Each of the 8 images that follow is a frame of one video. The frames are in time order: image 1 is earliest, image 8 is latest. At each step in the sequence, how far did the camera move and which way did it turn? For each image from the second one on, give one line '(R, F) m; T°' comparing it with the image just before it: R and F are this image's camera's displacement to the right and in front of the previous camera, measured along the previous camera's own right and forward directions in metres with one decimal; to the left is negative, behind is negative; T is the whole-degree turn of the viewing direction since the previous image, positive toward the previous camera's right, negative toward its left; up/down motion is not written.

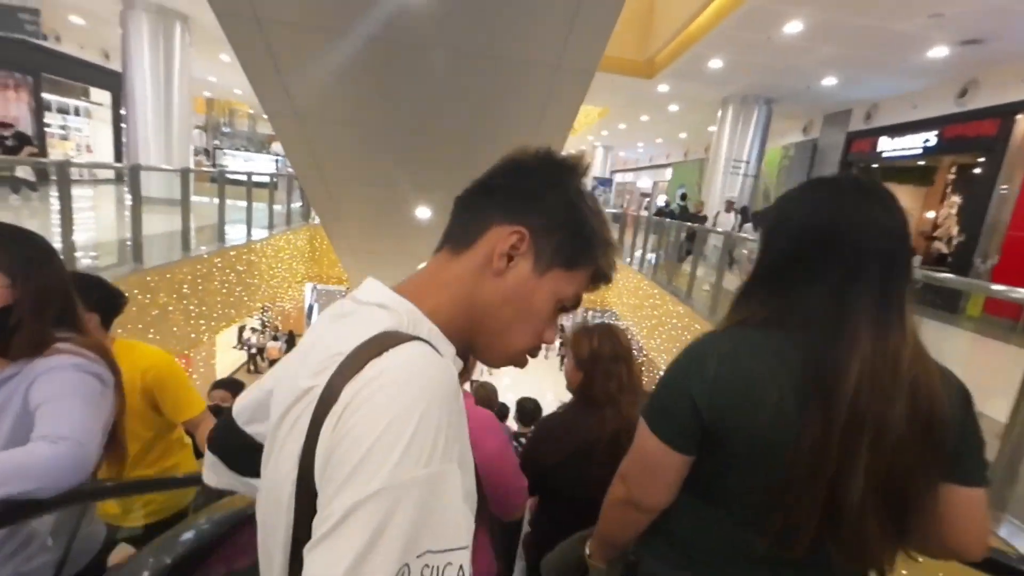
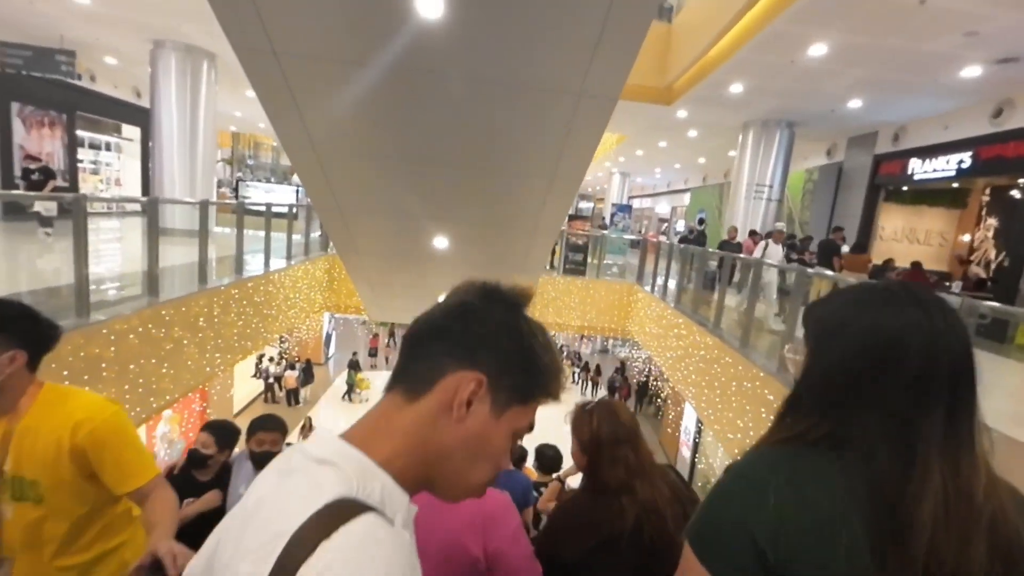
(0.0, +0.1) m; -2°
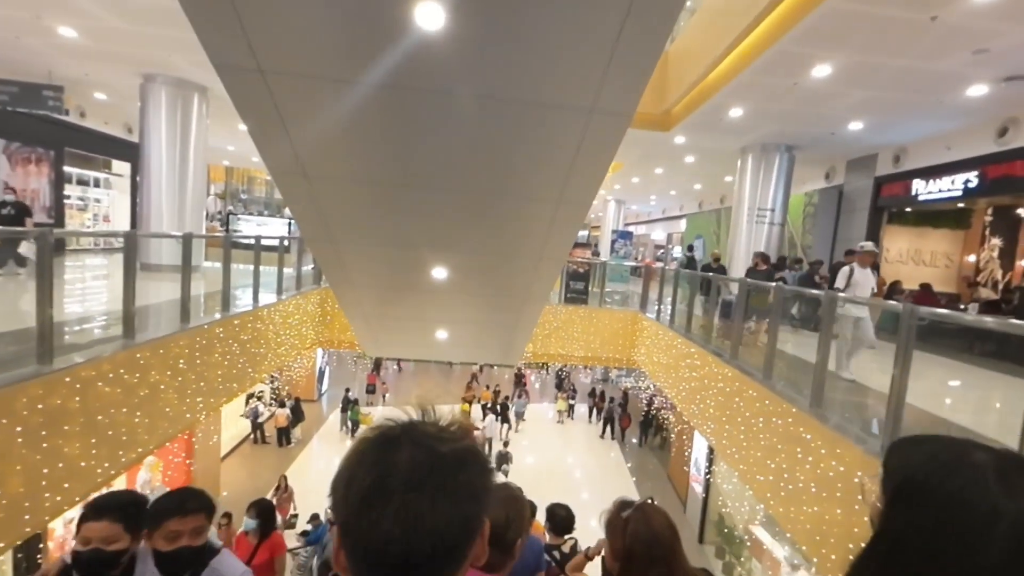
(-0.1, +0.2) m; +1°
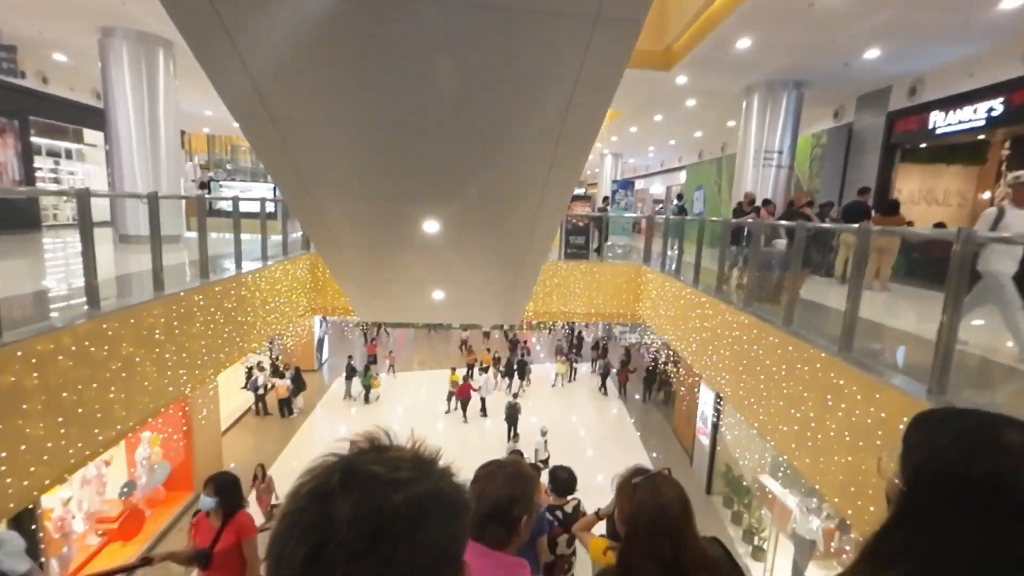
(0.0, +0.3) m; 0°
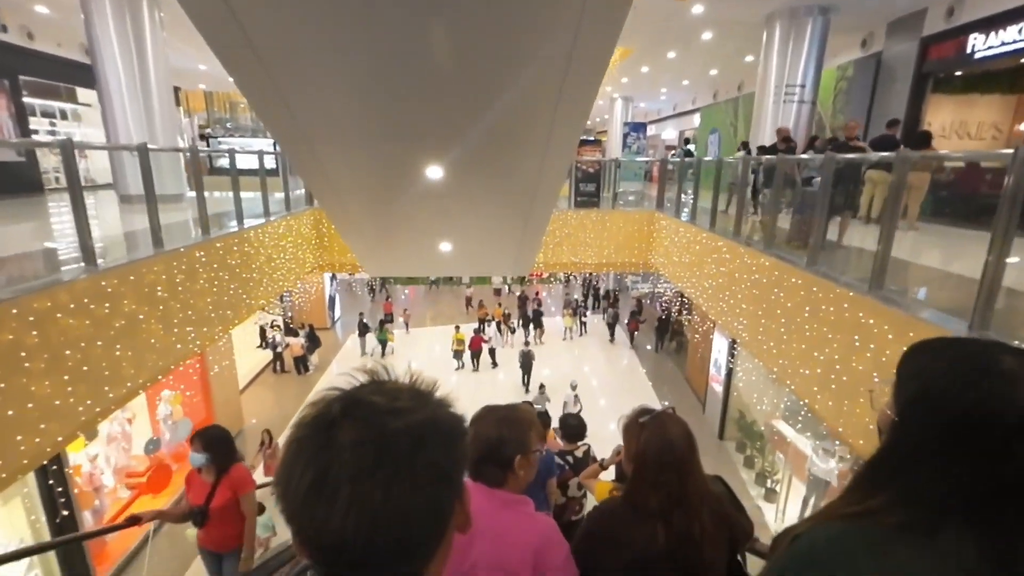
(0.0, +0.1) m; -1°
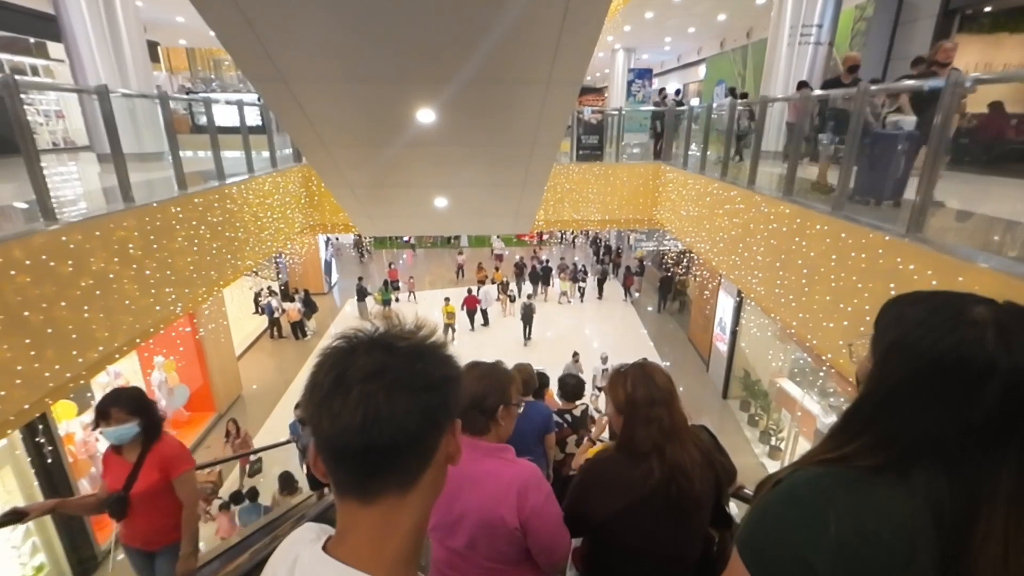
(0.0, +0.2) m; 0°
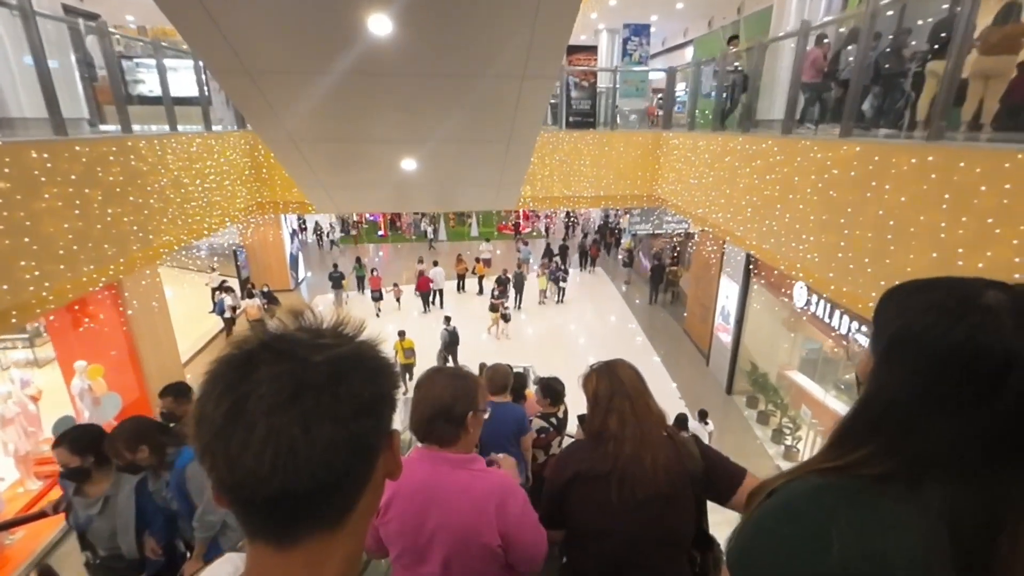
(0.0, +0.8) m; +2°
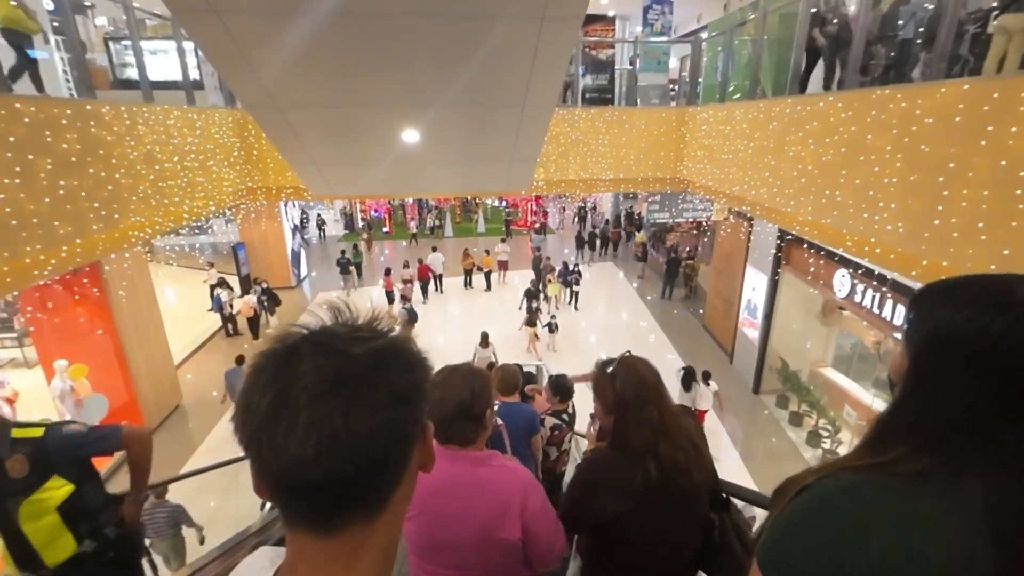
(-0.1, +0.4) m; -1°
